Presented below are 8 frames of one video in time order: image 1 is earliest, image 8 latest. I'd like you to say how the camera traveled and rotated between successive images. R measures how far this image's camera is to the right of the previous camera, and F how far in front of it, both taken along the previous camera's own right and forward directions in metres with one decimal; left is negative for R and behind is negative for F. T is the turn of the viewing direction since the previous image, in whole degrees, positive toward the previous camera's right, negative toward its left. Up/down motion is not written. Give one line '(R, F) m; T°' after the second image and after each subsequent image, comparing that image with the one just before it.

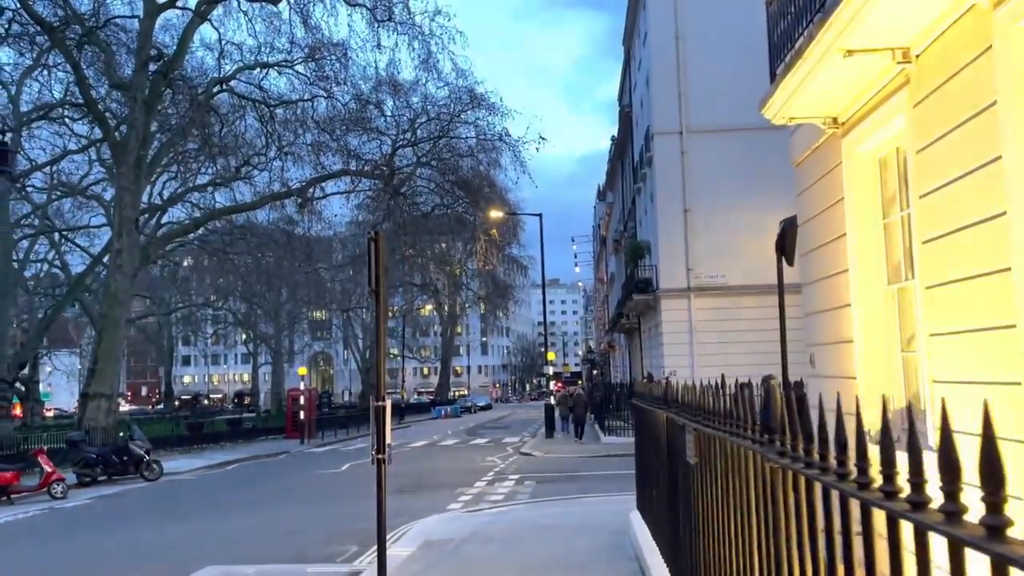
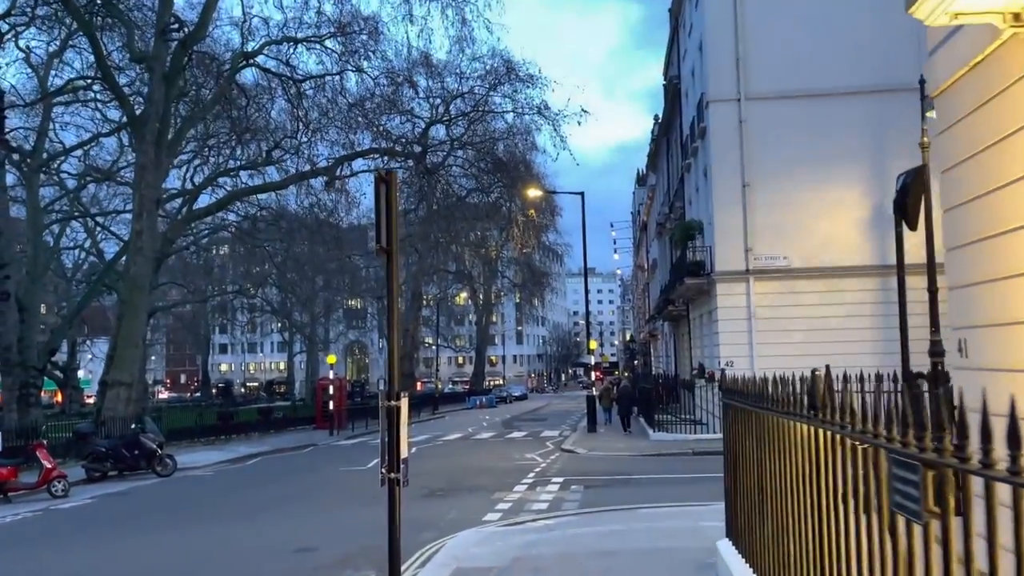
(-0.2, +2.1) m; -2°
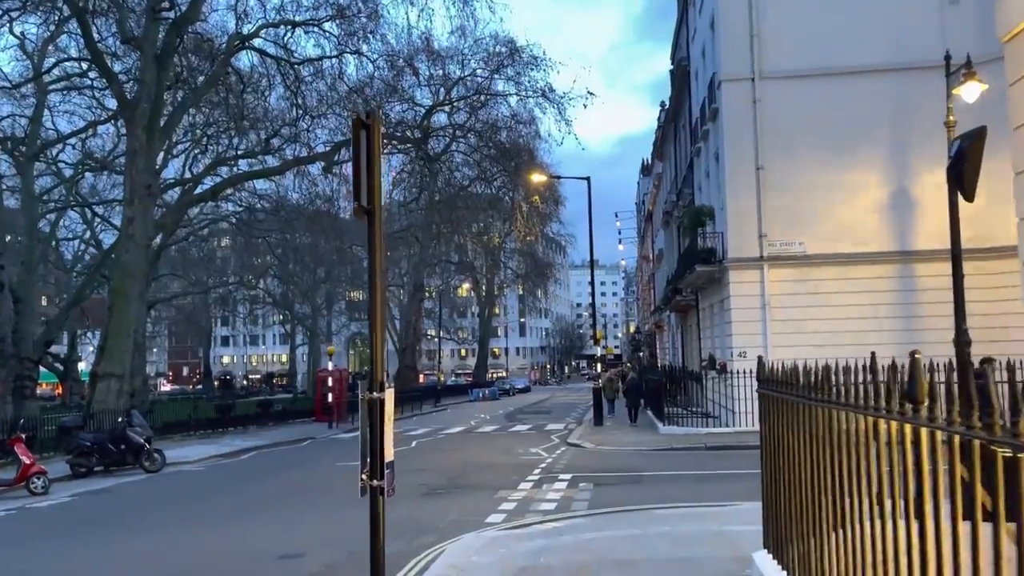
(0.0, +1.0) m; 0°
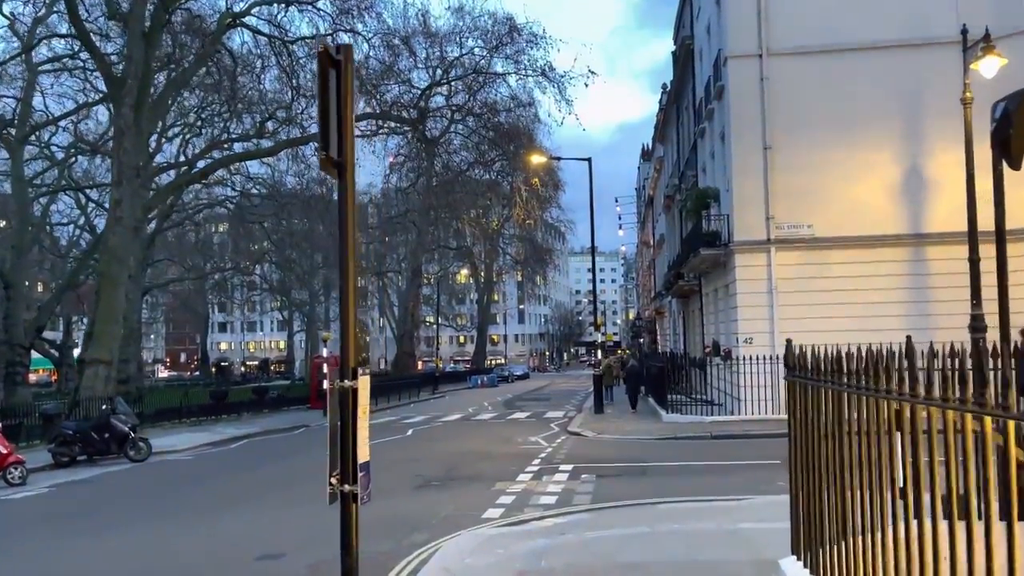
(0.0, +0.7) m; 0°
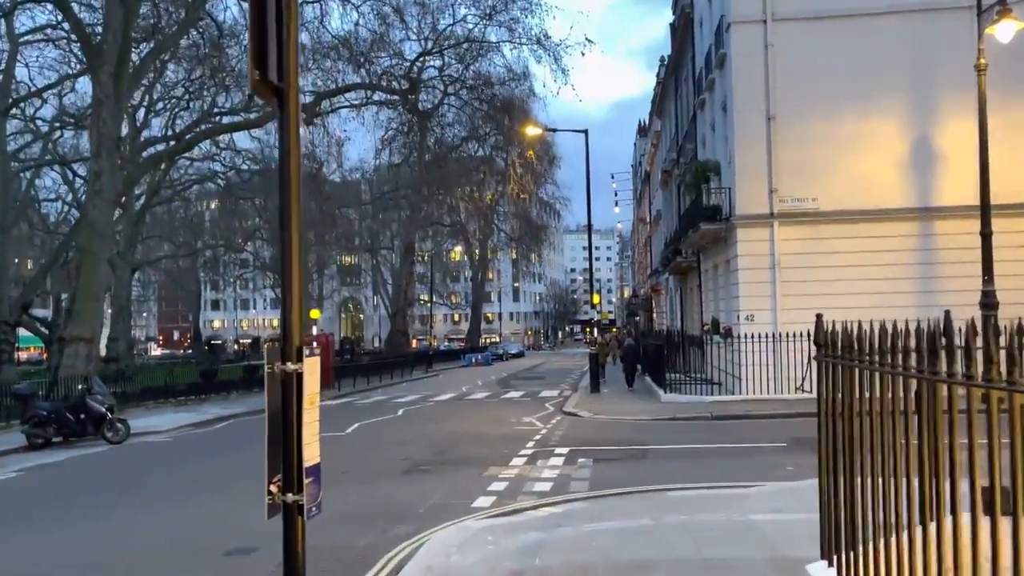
(0.0, +0.8) m; 0°
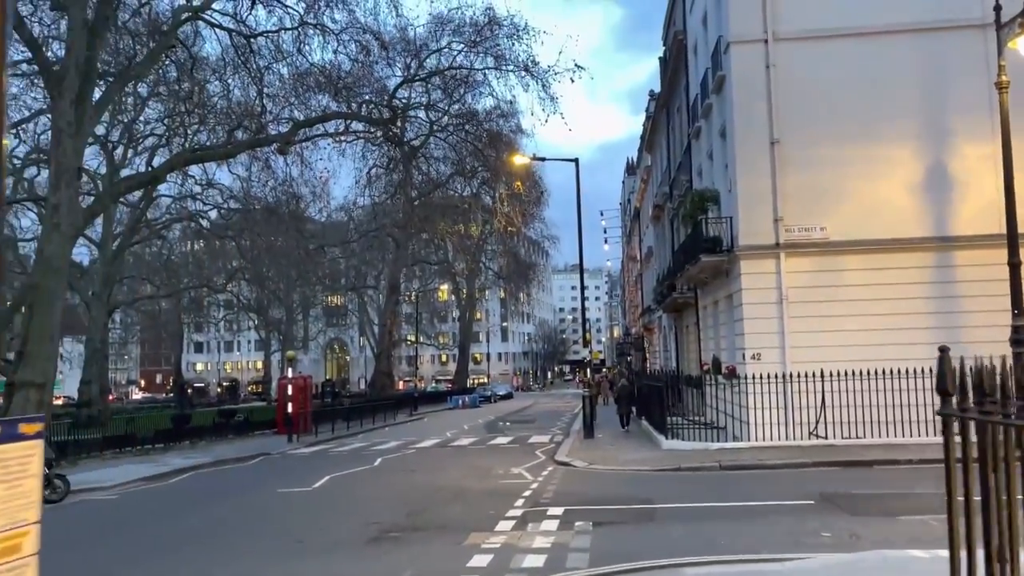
(0.0, +1.7) m; +1°
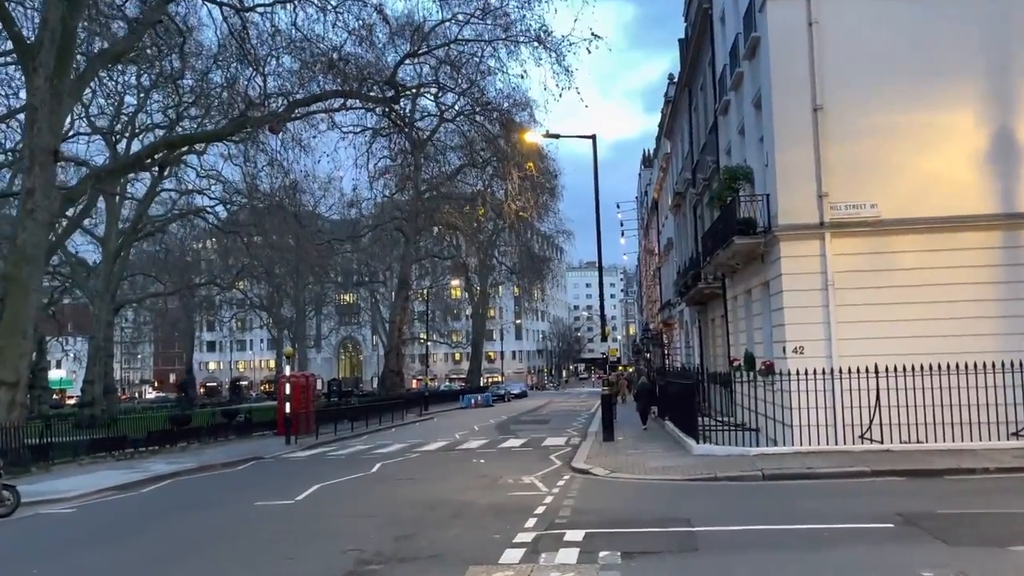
(+0.1, +2.2) m; -1°
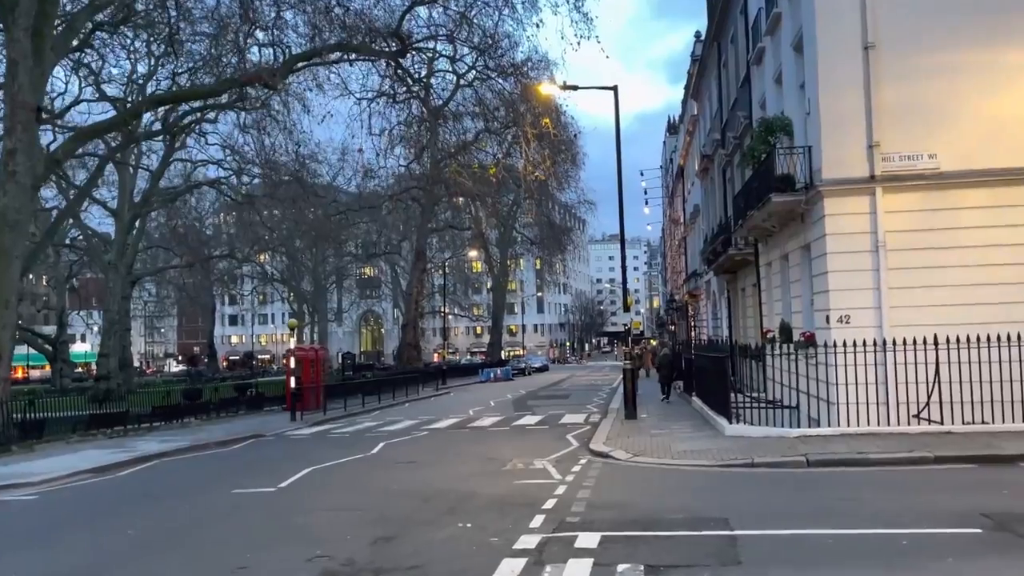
(+0.2, +1.8) m; -2°
